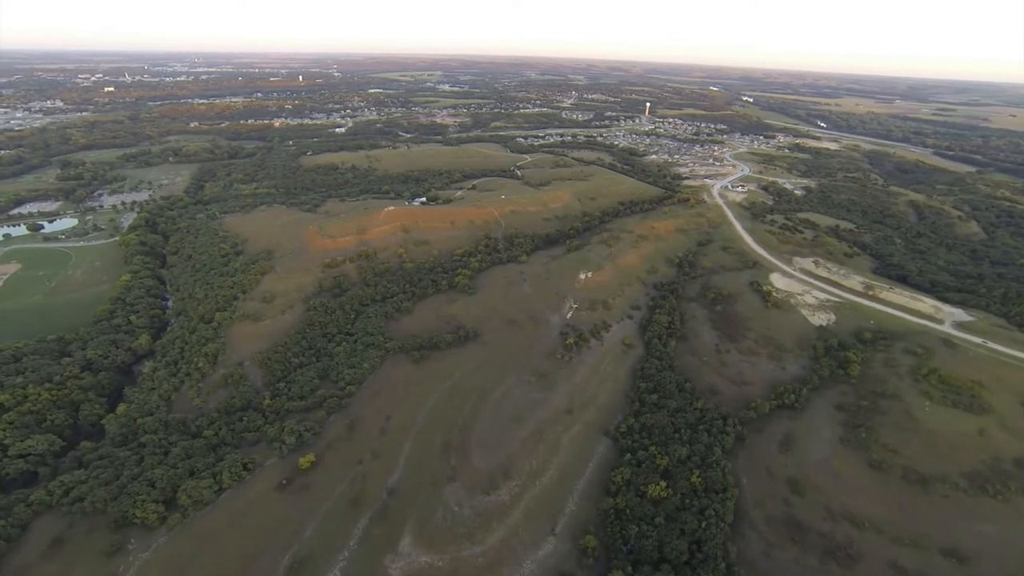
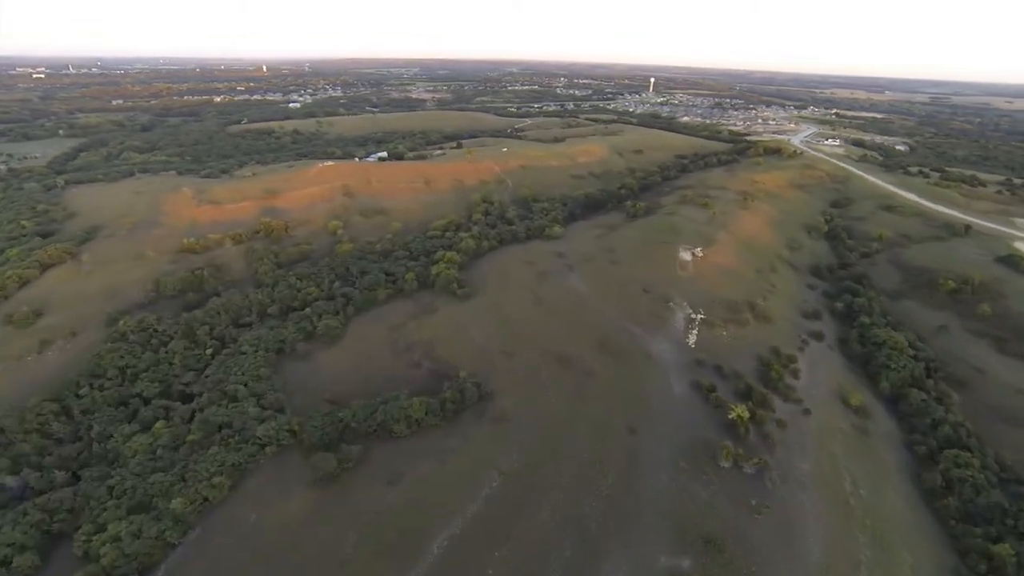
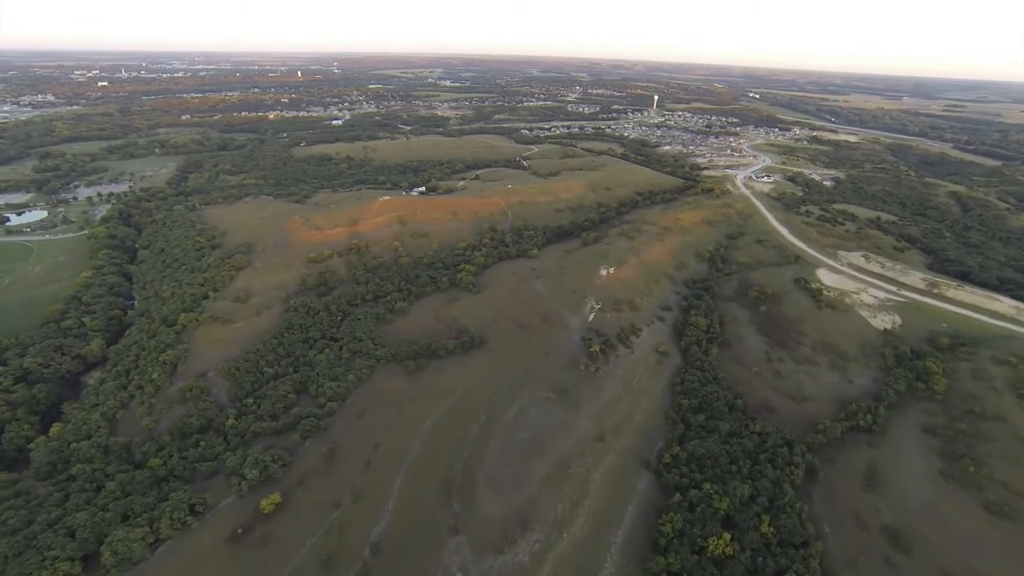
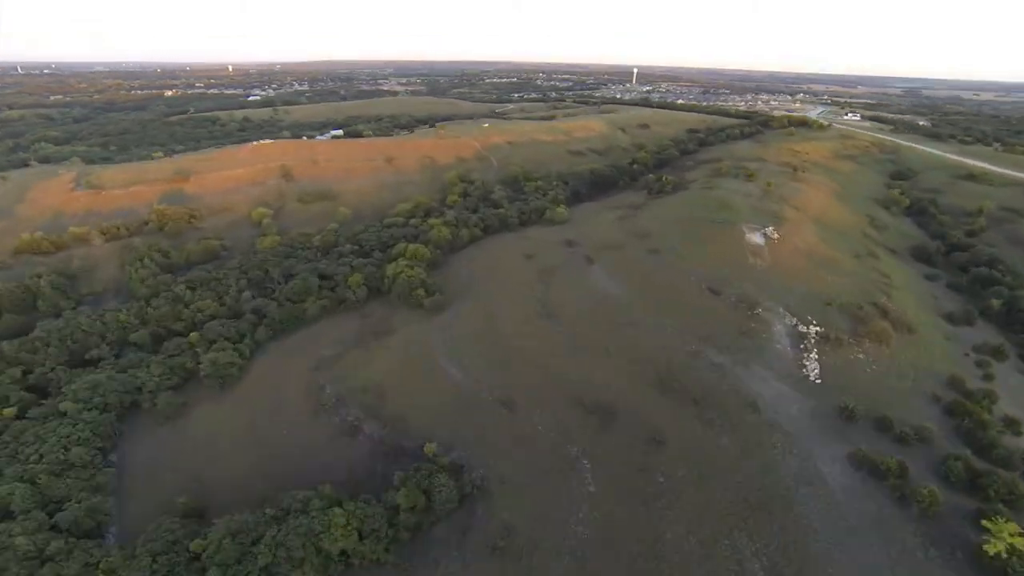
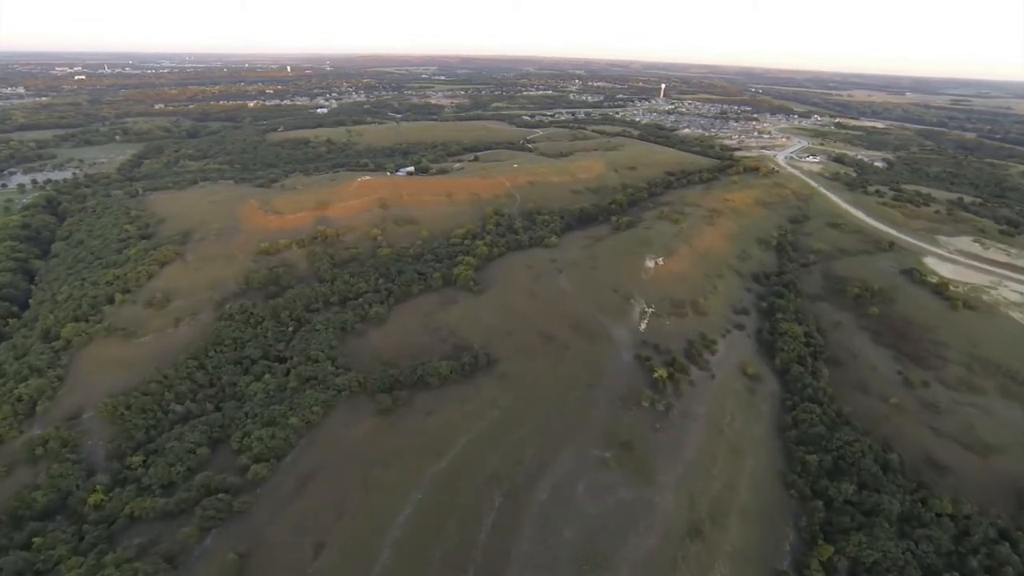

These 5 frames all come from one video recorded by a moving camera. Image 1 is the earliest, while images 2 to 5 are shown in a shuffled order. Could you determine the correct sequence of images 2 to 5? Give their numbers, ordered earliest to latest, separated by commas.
3, 5, 2, 4
